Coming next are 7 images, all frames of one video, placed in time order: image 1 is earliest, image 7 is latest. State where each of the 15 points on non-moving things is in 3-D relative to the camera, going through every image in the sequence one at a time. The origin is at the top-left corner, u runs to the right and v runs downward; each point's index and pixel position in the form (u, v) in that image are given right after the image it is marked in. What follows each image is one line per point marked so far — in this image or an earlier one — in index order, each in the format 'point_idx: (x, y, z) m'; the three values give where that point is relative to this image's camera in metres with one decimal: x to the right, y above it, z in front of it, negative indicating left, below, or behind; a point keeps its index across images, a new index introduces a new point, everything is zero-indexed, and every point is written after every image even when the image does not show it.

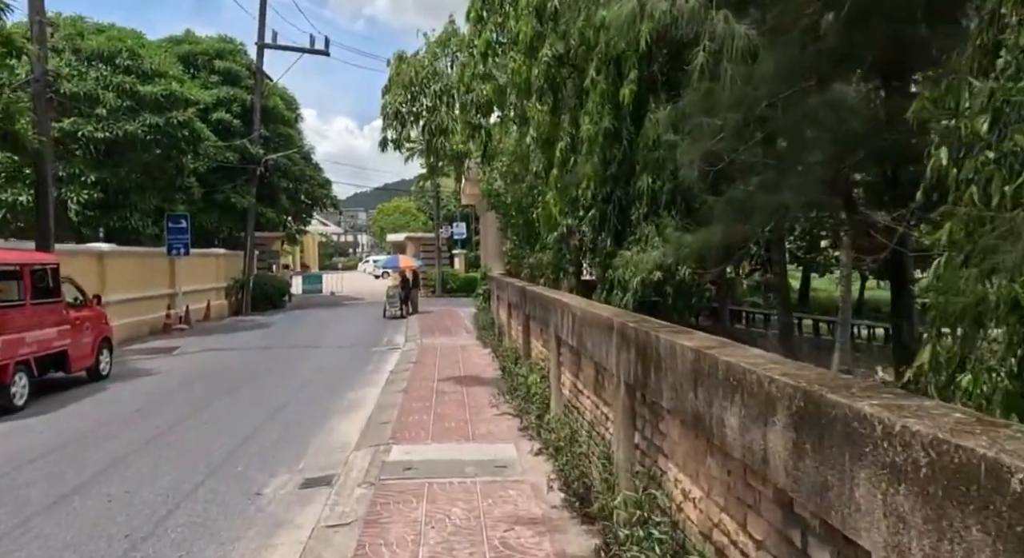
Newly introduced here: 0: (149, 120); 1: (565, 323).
0: (-8.3, +3.7, +16.2) m
1: (+0.5, -0.4, +6.3) m
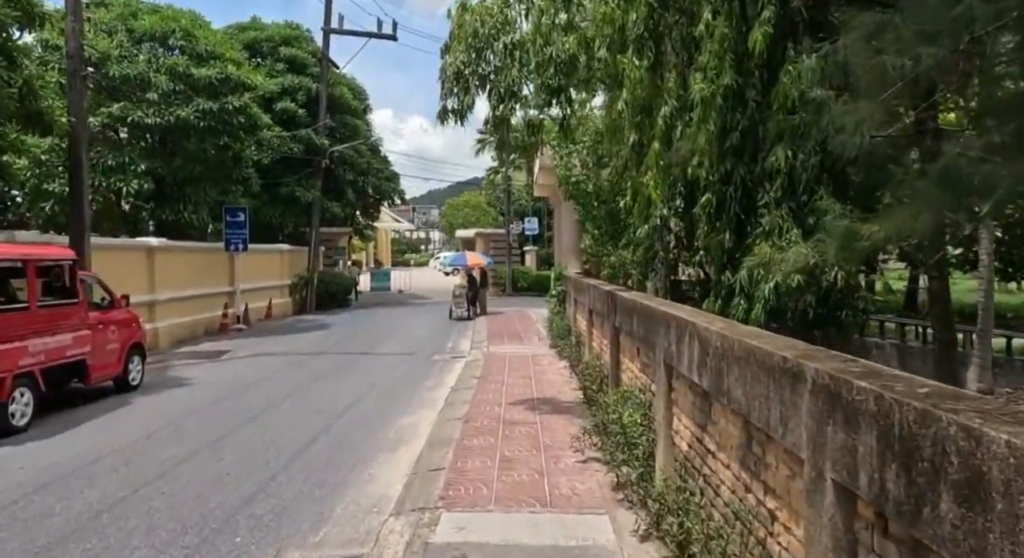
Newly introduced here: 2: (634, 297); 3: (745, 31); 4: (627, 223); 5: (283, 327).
0: (-6.6, +3.7, +15.1) m
1: (+1.1, -0.4, +4.4) m
2: (+1.1, -0.2, +6.7) m
3: (+2.0, +2.2, +6.3) m
4: (+1.9, +0.8, +10.8) m
5: (-6.1, -1.3, +19.0) m
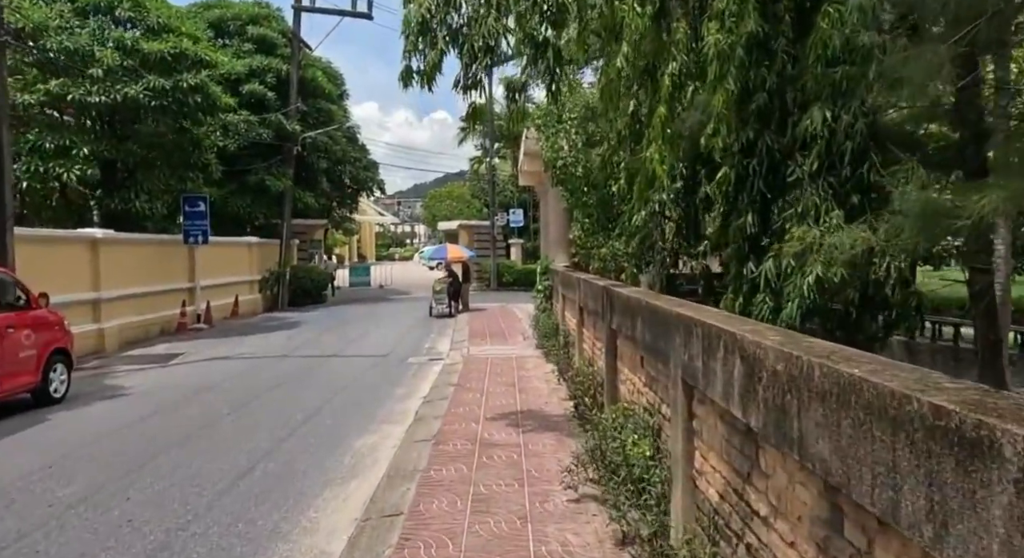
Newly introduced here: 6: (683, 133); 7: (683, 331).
0: (-6.9, +3.8, +13.8) m
1: (+0.9, -0.4, +3.2) m
2: (+1.0, -0.1, +5.5) m
3: (+1.9, +2.3, +5.1) m
4: (+1.6, +0.9, +9.6) m
5: (-6.6, -1.2, +17.7) m
6: (+1.4, +1.2, +6.0) m
7: (+0.9, -0.3, +3.8) m
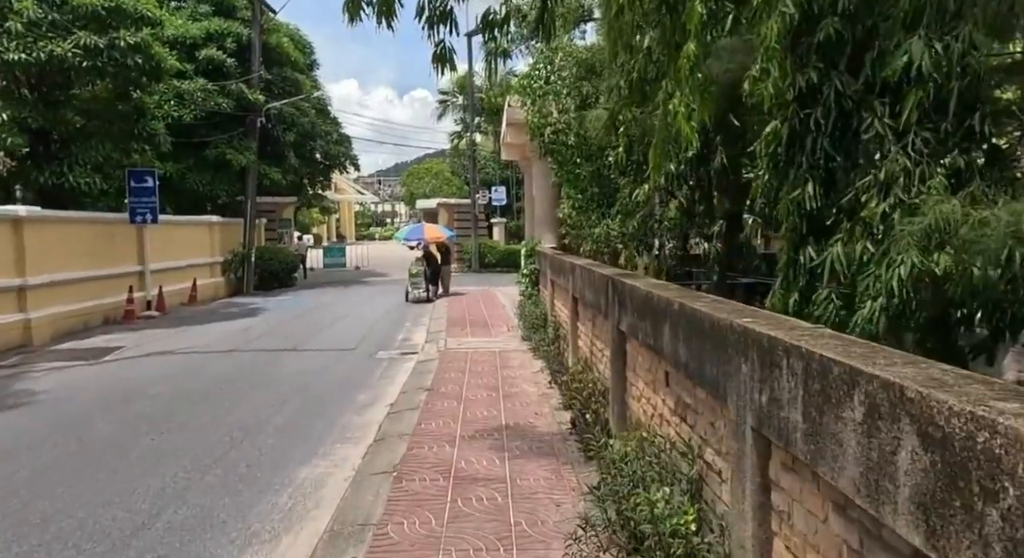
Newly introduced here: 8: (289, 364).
0: (-7.3, +4.1, +12.1) m
1: (+0.9, -0.4, +1.9) m
2: (+0.9, -0.1, +4.2) m
3: (+1.8, +2.3, +3.7) m
4: (+1.4, +1.1, +8.3) m
5: (-7.0, -0.8, +16.2) m
6: (+1.3, +1.3, +4.6) m
7: (+0.9, -0.3, +2.5) m
8: (-3.2, -1.2, +10.1) m
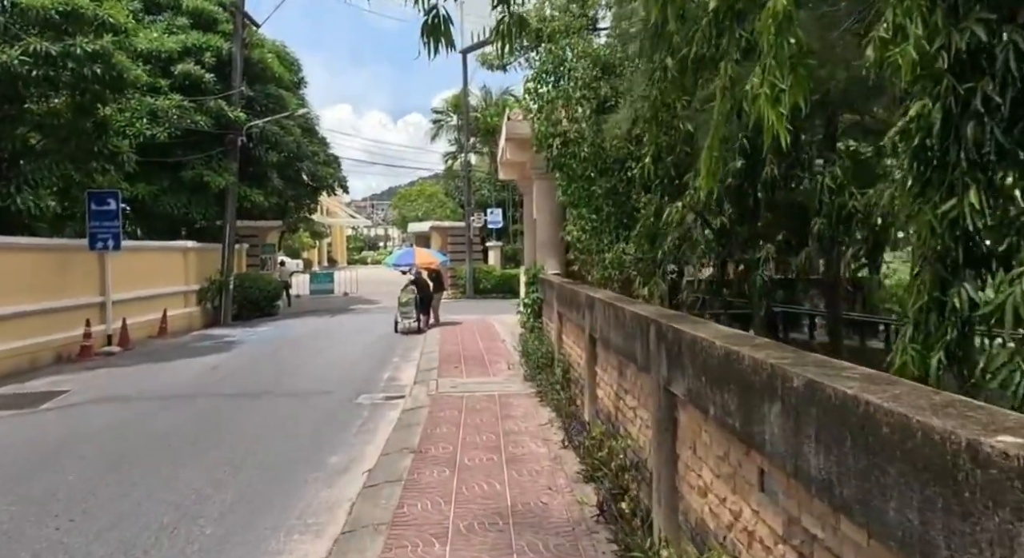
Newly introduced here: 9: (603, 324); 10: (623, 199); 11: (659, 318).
0: (-7.3, +3.6, +10.9) m
1: (+1.0, -0.6, +0.6) m
2: (+0.9, -0.3, +2.9) m
3: (+1.8, +2.1, +2.4) m
4: (+1.4, +0.8, +7.0) m
5: (-7.0, -1.4, +14.8) m
6: (+1.4, +1.1, +3.3) m
7: (+1.0, -0.4, +1.1) m
8: (-3.2, -1.6, +8.7) m
9: (+0.8, -0.4, +5.9) m
10: (+1.2, +0.9, +8.0) m
11: (+0.9, -0.2, +4.1) m
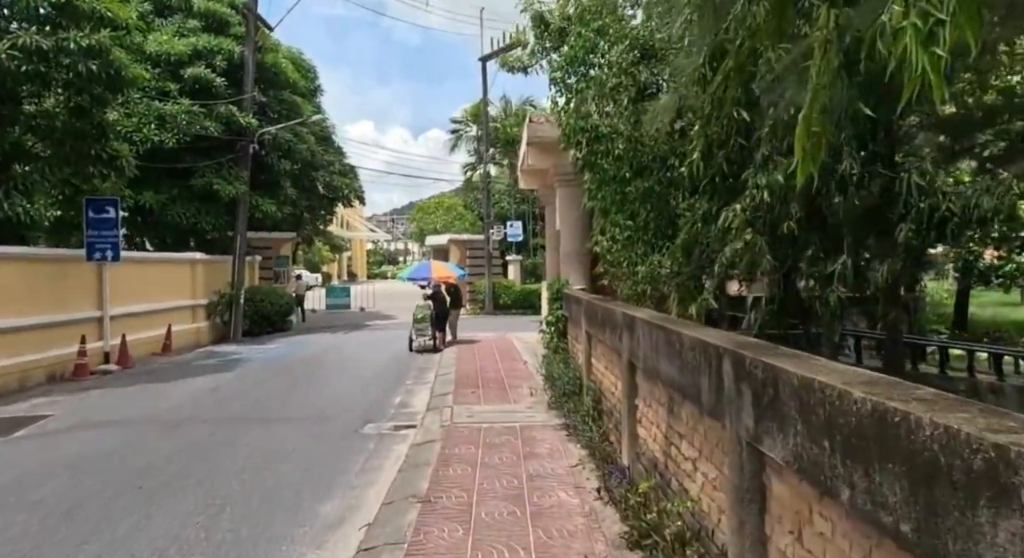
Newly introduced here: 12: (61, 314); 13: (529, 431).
0: (-6.9, +3.4, +10.1) m
1: (+1.0, -0.6, -0.5) m
2: (+1.0, -0.3, +1.8) m
3: (+1.9, +2.1, +1.4) m
4: (+1.6, +0.6, +6.0) m
5: (-6.6, -1.7, +14.0) m
6: (+1.5, +1.0, +2.3) m
7: (+1.0, -0.4, +0.1) m
8: (-2.9, -1.8, +7.8) m
9: (+0.9, -0.5, +4.9) m
10: (+1.5, +0.7, +7.0) m
11: (+1.0, -0.3, +3.1) m
12: (-7.7, -0.6, +12.1) m
13: (+0.2, -1.7, +7.8) m
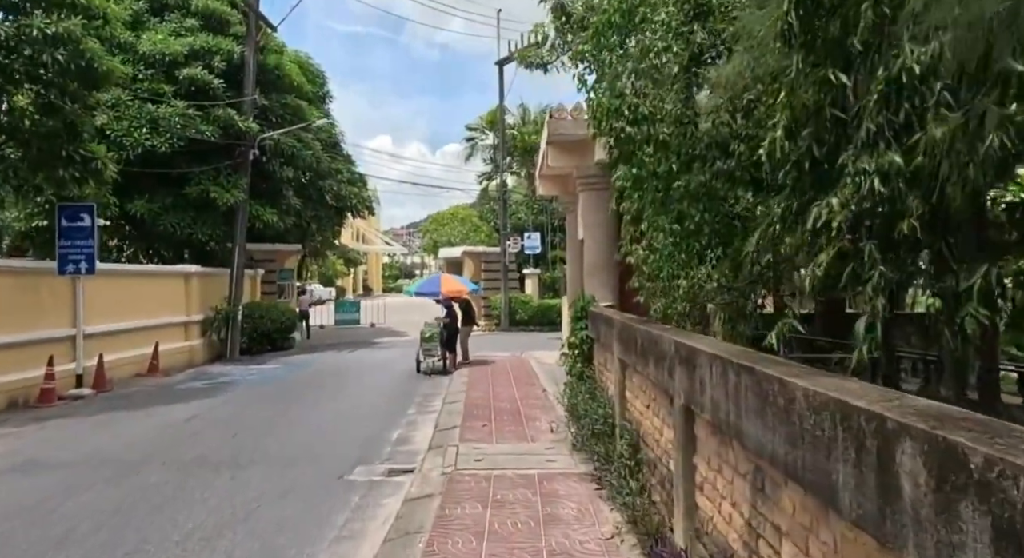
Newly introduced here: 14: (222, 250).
0: (-6.7, +3.2, +9.0) m
1: (+1.0, -0.6, -1.9) m
2: (+1.0, -0.4, +0.4) m
3: (+1.9, +2.0, 0.0) m
4: (+1.7, +0.5, +4.6) m
5: (-6.3, -2.0, +12.7) m
6: (+1.5, +1.0, +0.9) m
7: (+1.0, -0.4, -1.3) m
8: (-2.7, -1.9, +6.4) m
9: (+1.0, -0.6, +3.5) m
10: (+1.6, +0.6, +5.6) m
11: (+1.1, -0.4, +1.7) m
12: (-7.4, -0.8, +10.9) m
13: (+0.3, -1.8, +6.3) m
14: (-7.4, +0.8, +18.2) m
